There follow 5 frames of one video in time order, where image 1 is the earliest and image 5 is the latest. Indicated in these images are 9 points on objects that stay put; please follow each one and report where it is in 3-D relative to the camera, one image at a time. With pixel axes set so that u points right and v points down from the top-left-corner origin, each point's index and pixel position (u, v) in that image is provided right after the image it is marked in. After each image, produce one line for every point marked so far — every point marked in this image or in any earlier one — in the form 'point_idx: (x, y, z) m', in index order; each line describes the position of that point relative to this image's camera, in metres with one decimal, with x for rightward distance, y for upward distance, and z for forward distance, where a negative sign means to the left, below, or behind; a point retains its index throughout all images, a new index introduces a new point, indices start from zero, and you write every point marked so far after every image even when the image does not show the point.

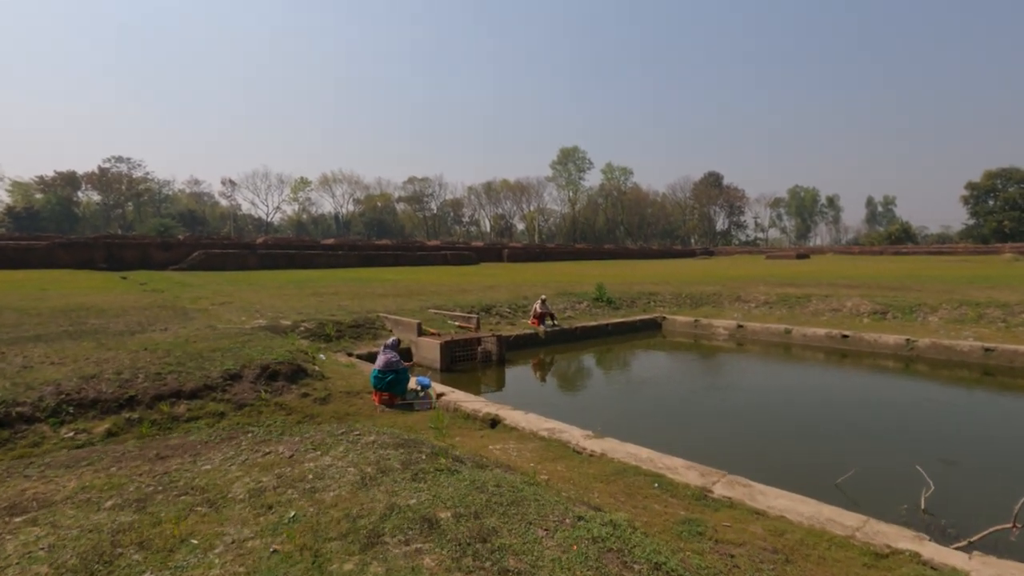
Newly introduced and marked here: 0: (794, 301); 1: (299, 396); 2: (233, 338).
0: (+8.3, -0.4, +15.7) m
1: (-2.6, -1.3, +6.5) m
2: (-4.3, -0.8, +8.2) m
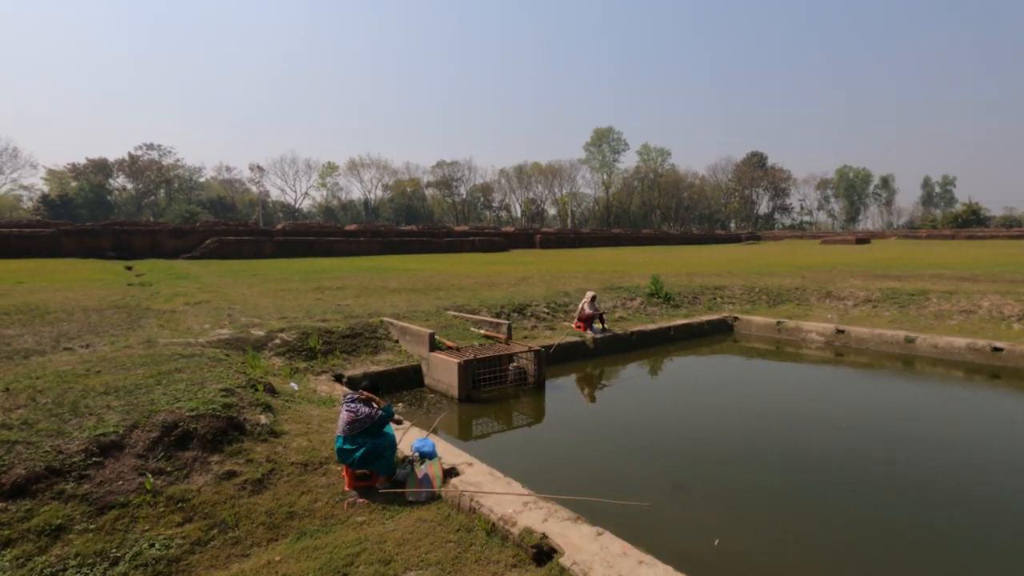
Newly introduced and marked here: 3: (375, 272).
0: (+9.2, -0.3, +12.5) m
1: (-2.2, -1.4, +4.0) m
2: (-3.8, -0.8, +5.7) m
3: (-4.5, +0.5, +17.8) m
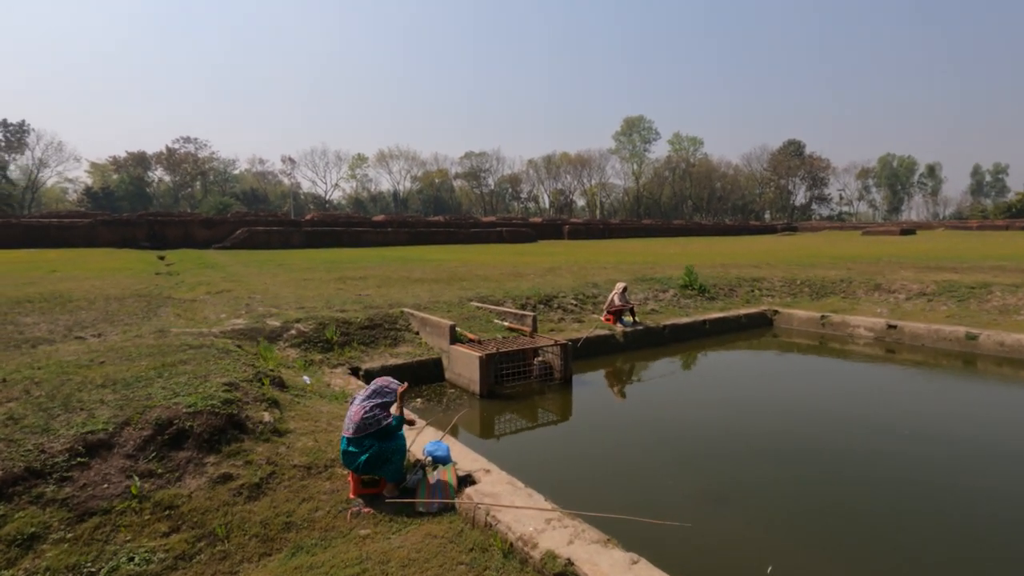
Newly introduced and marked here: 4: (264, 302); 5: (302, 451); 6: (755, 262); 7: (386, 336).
0: (+9.8, -0.1, +11.6) m
1: (-2.0, -1.3, +3.7) m
2: (-3.5, -0.7, +5.5) m
3: (-3.7, +0.8, +17.6) m
4: (-4.3, -0.2, +9.3) m
5: (-1.7, -1.3, +4.2) m
6: (+7.6, +0.8, +16.8) m
7: (-1.9, -0.7, +8.1) m
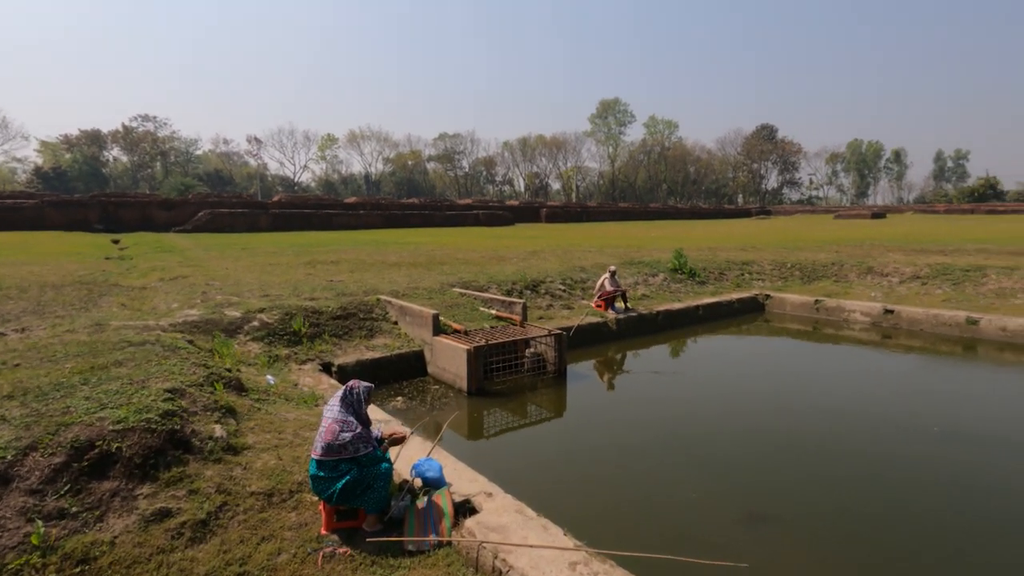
0: (+9.5, +0.3, +11.3) m
1: (-2.0, -1.3, +2.9) m
2: (-3.6, -0.6, +4.6) m
3: (-4.3, +1.3, +16.6) m
4: (-4.5, 0.0, +8.3) m
5: (-1.6, -1.2, +3.5) m
6: (+7.0, +1.3, +16.4) m
7: (-2.1, -0.5, +7.4) m
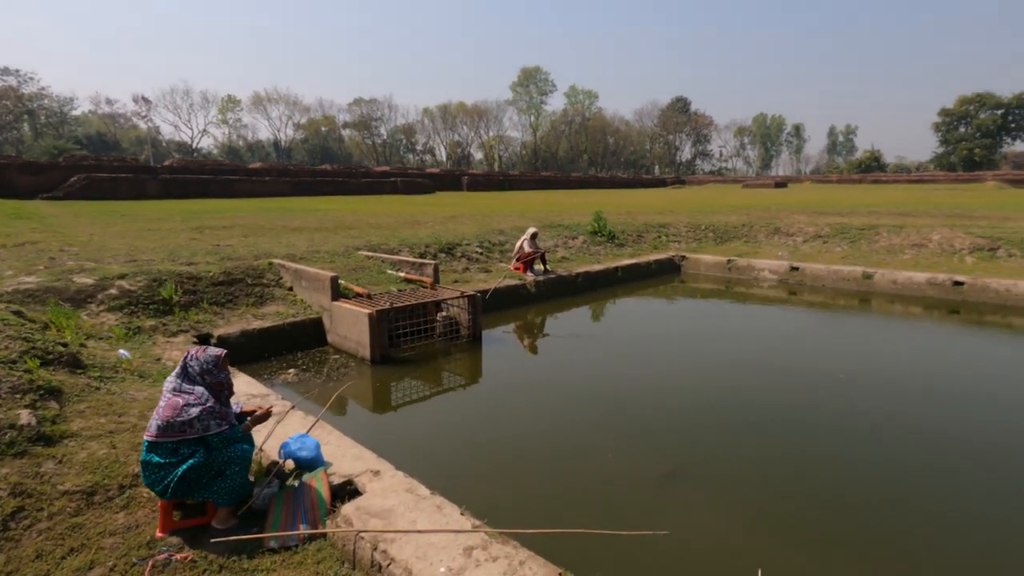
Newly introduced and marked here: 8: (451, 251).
0: (+7.7, +1.2, +11.9) m
1: (-2.5, -1.0, +2.1) m
2: (-4.3, -0.3, +3.6) m
3: (-6.7, +2.2, +15.3) m
4: (-5.7, +0.4, +7.1) m
5: (-2.2, -0.9, +2.8) m
6: (+4.5, +2.4, +16.6) m
7: (-3.2, -0.1, +6.5) m
8: (-1.1, +0.7, +9.7) m
